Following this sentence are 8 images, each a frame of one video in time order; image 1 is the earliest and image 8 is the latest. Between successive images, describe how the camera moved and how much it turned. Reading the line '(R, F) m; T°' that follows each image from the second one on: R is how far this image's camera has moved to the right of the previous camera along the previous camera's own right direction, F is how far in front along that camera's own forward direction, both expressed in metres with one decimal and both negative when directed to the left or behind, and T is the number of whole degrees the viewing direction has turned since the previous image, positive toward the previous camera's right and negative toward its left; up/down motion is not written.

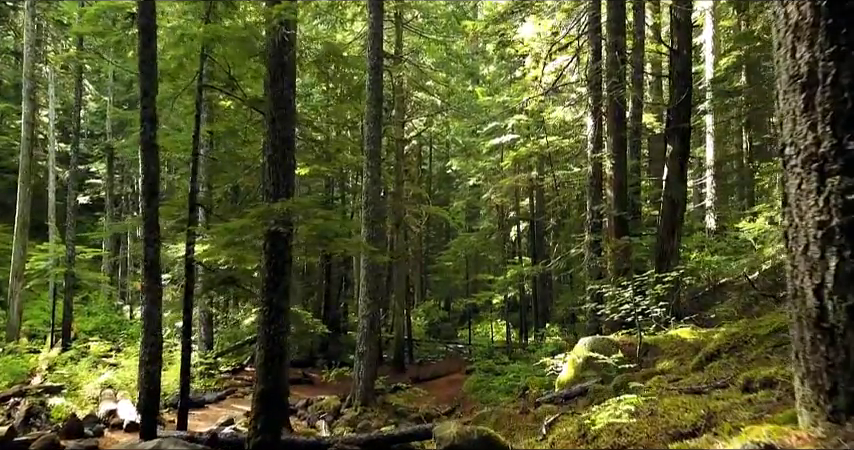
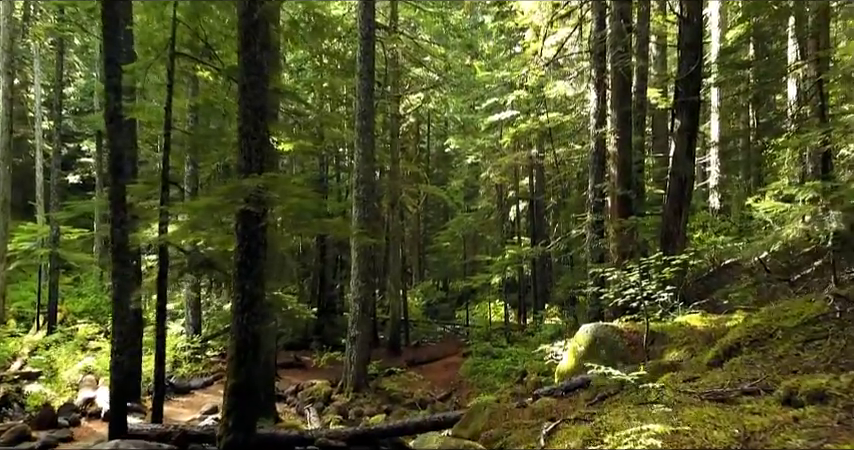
(+0.1, +0.6) m; 0°
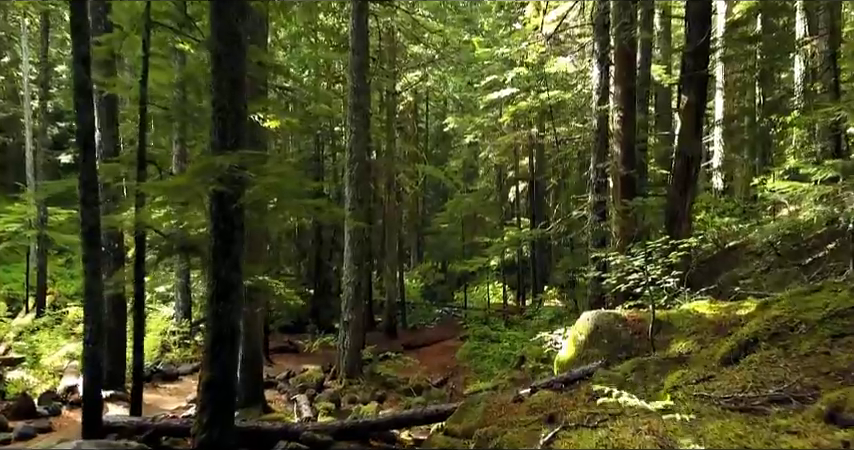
(+0.1, +0.5) m; 0°
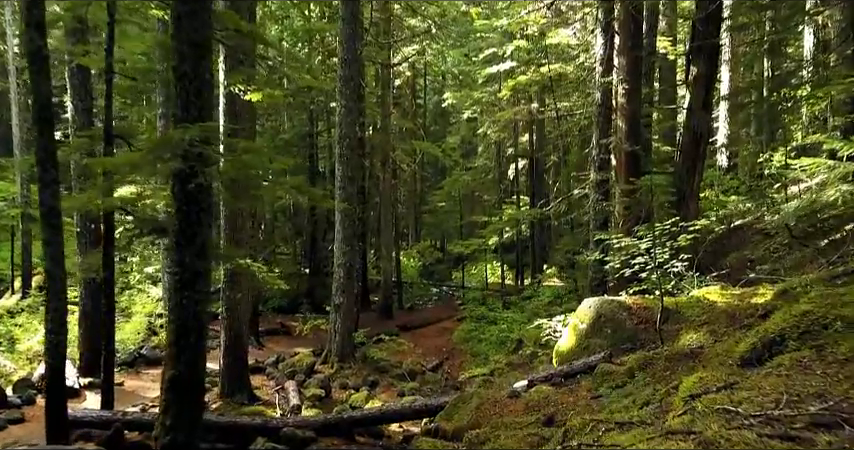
(+0.1, +0.6) m; 0°
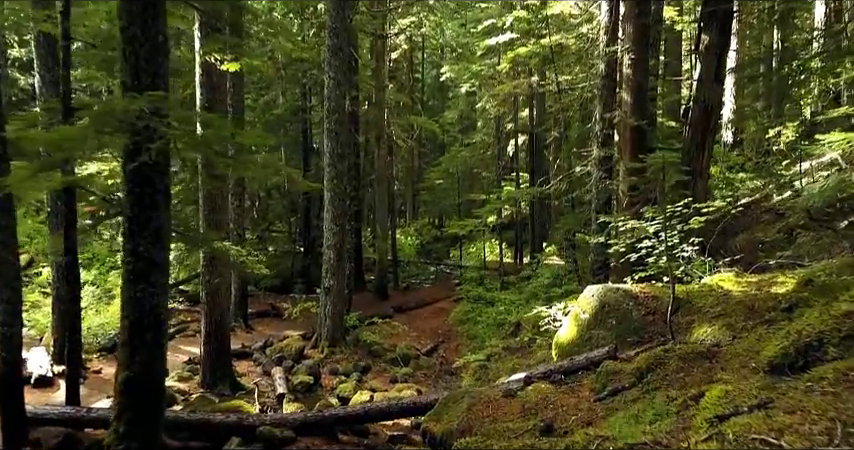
(+0.1, +0.6) m; 0°
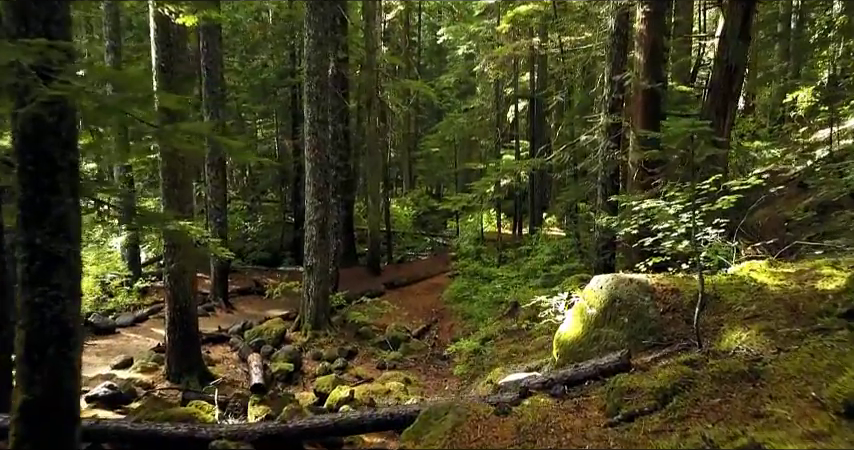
(+0.2, +1.0) m; 0°
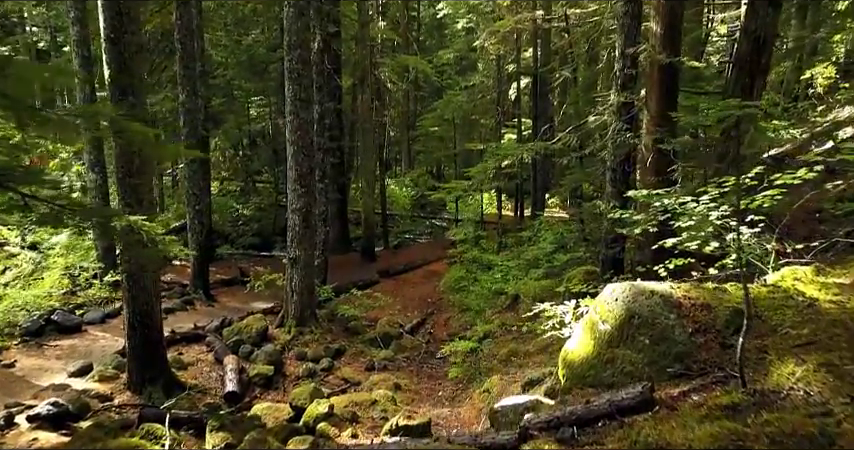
(+0.2, +0.9) m; 0°
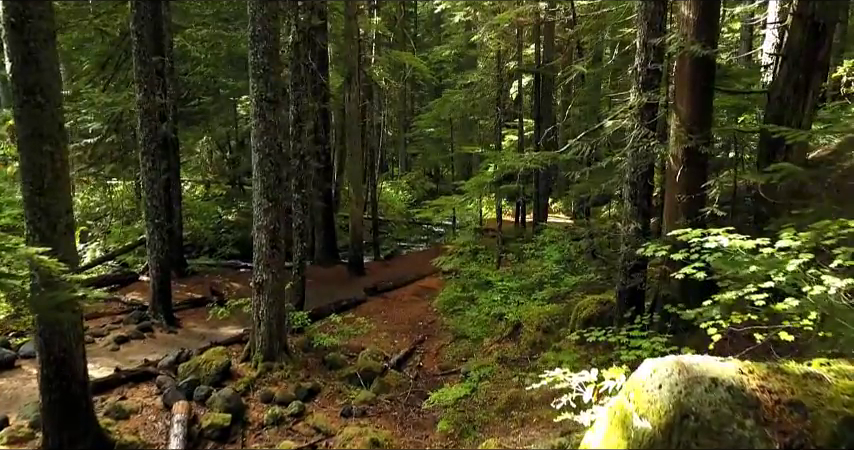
(+0.2, +1.4) m; 0°
